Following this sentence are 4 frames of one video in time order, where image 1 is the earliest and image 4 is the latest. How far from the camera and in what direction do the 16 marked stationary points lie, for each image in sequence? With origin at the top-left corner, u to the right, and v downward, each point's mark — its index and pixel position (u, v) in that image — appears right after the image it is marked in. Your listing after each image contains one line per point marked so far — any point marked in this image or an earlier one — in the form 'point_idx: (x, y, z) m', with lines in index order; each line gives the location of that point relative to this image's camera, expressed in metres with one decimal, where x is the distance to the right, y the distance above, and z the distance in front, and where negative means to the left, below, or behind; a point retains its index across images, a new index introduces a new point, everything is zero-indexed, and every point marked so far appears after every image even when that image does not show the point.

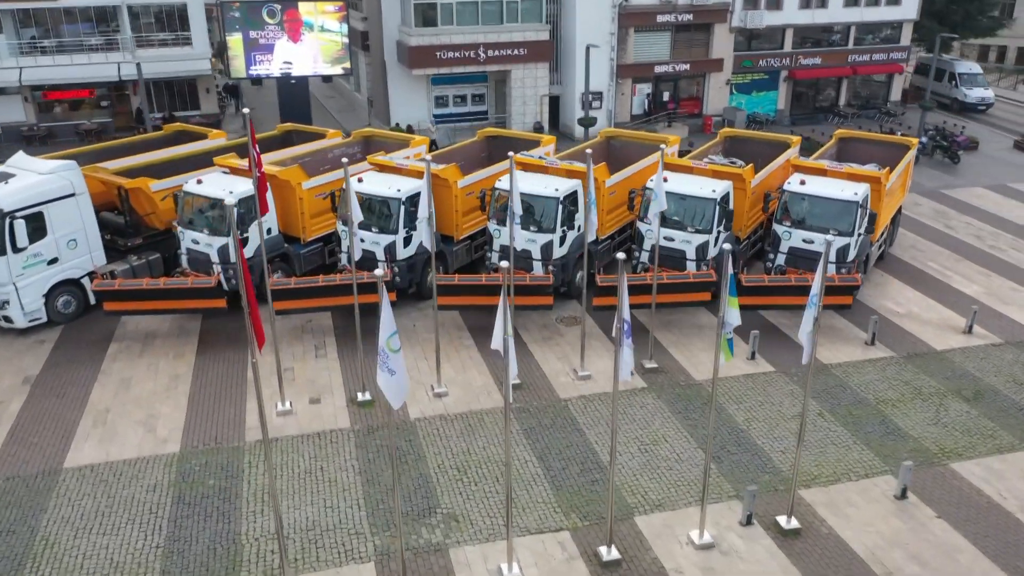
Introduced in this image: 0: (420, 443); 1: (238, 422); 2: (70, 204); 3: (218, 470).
0: (-1.5, -2.5, +13.6) m
1: (-4.6, -2.3, +14.2) m
2: (-9.1, +1.7, +17.4) m
3: (-4.5, -2.8, +12.9) m
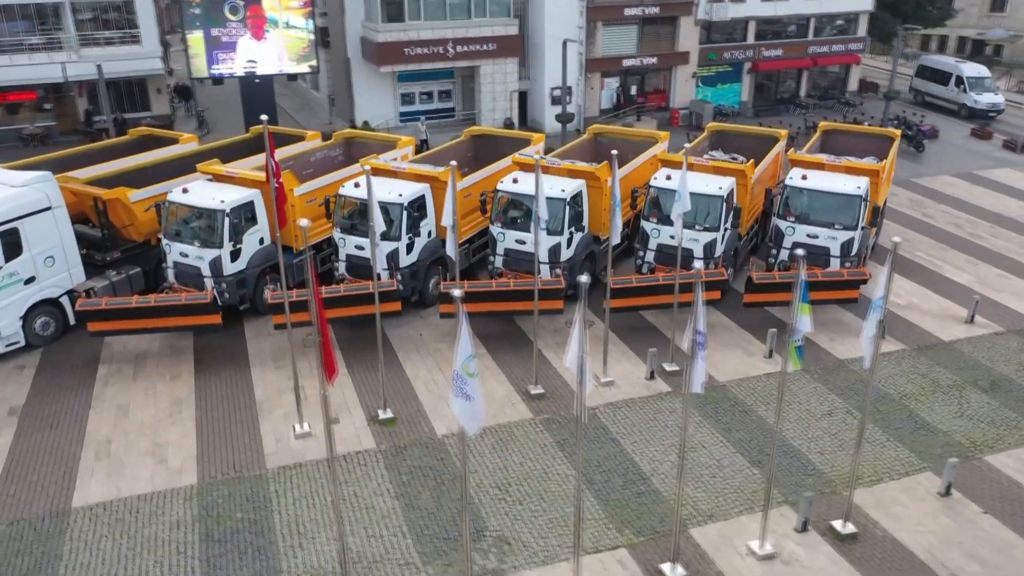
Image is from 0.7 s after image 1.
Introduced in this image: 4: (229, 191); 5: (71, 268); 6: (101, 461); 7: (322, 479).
0: (-0.9, -2.7, +13.0) m
1: (-4.1, -2.5, +13.4) m
2: (-8.9, +1.3, +16.2) m
3: (-3.8, -3.1, +12.1) m
4: (-5.7, +2.0, +17.1) m
5: (-8.8, +0.4, +16.9) m
6: (-6.3, -2.7, +13.0) m
7: (-2.8, -2.8, +12.5) m
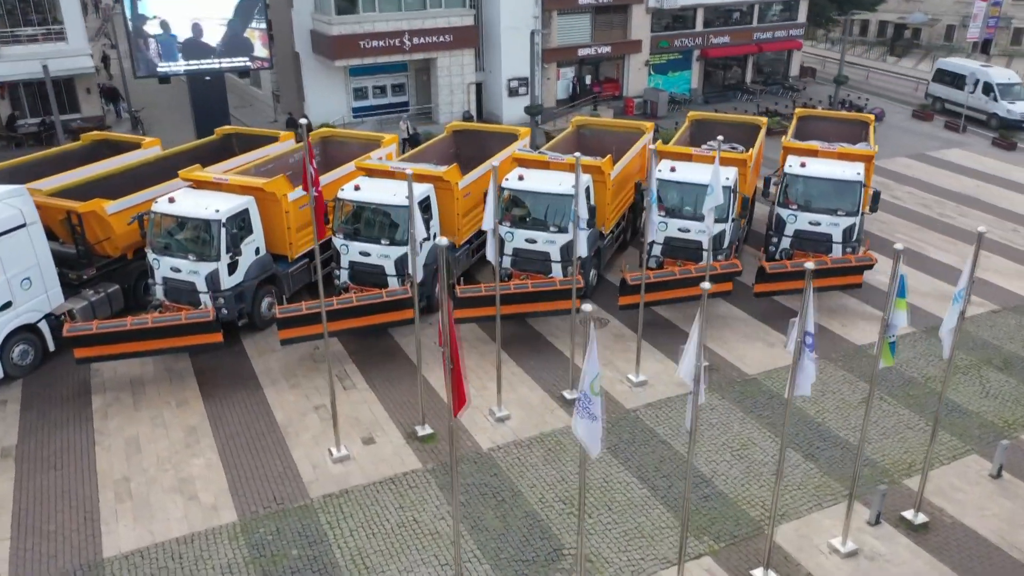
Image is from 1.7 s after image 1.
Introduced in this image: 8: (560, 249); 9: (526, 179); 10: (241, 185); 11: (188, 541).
0: (0.0, -2.8, +12.4) m
1: (-3.2, -2.8, +12.4) m
2: (-8.6, +0.9, +14.7) m
3: (-2.9, -3.3, +11.2) m
4: (-5.5, +1.7, +15.9) m
5: (-8.5, 0.0, +15.4) m
6: (-5.5, -3.0, +11.9) m
7: (-1.9, -3.0, +11.8) m
8: (+1.0, +0.8, +17.0) m
9: (+0.3, +2.2, +17.4) m
10: (-5.2, +2.0, +16.3) m
11: (-4.3, -3.3, +11.1) m
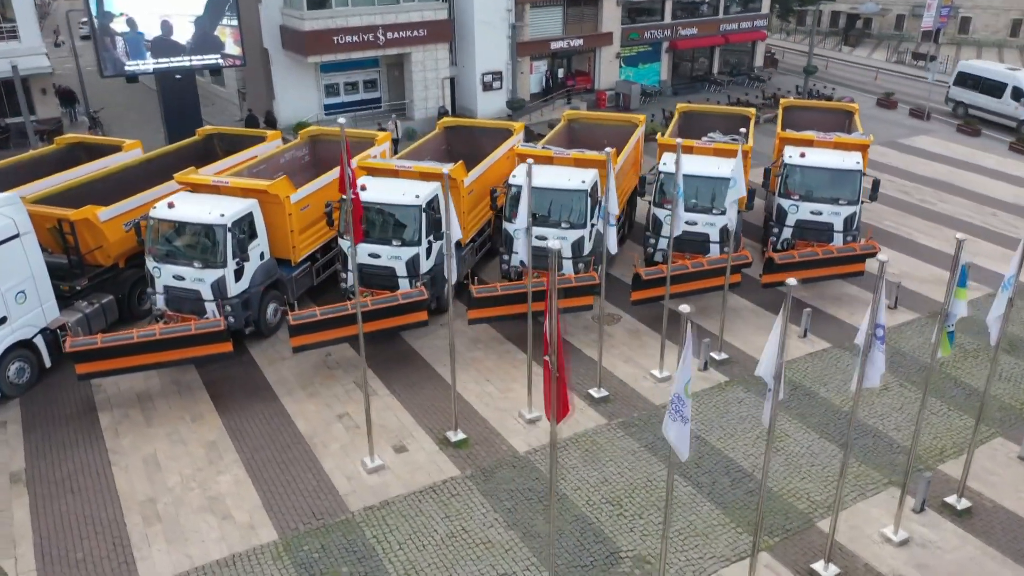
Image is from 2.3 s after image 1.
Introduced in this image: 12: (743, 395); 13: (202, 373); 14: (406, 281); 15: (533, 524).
0: (+0.6, -2.8, +12.2) m
1: (-2.6, -2.9, +12.0) m
2: (-8.2, +0.7, +13.9) m
3: (-2.1, -3.4, +10.8) m
4: (-5.2, +1.5, +15.3) m
5: (-8.1, -0.3, +14.6) m
6: (-4.8, -3.2, +11.3) m
7: (-1.2, -3.1, +11.4) m
8: (+1.2, +0.9, +16.8) m
9: (+0.4, +2.3, +17.2) m
10: (-5.0, +1.9, +15.7) m
11: (-3.6, -3.5, +10.6) m
12: (+4.0, -1.8, +14.4) m
13: (-5.6, -1.5, +15.1) m
14: (-2.0, +0.1, +16.0) m
15: (+0.3, -3.2, +11.3) m
